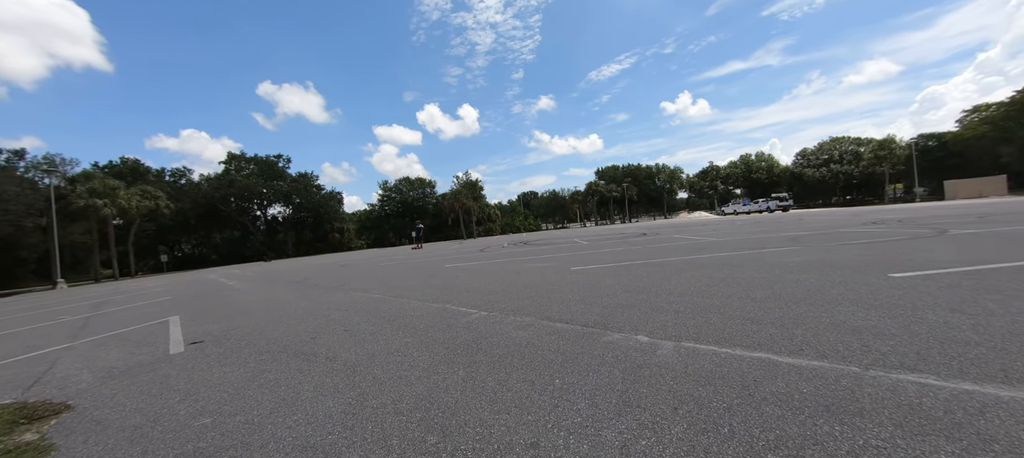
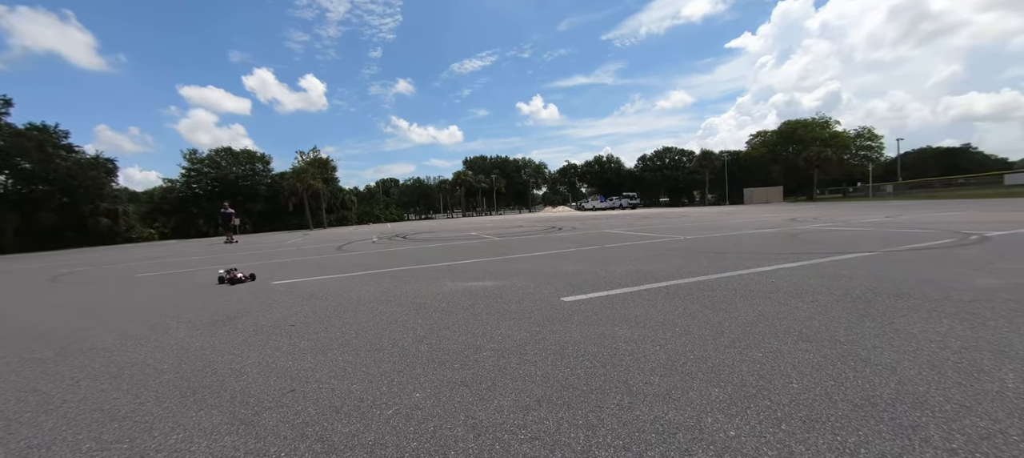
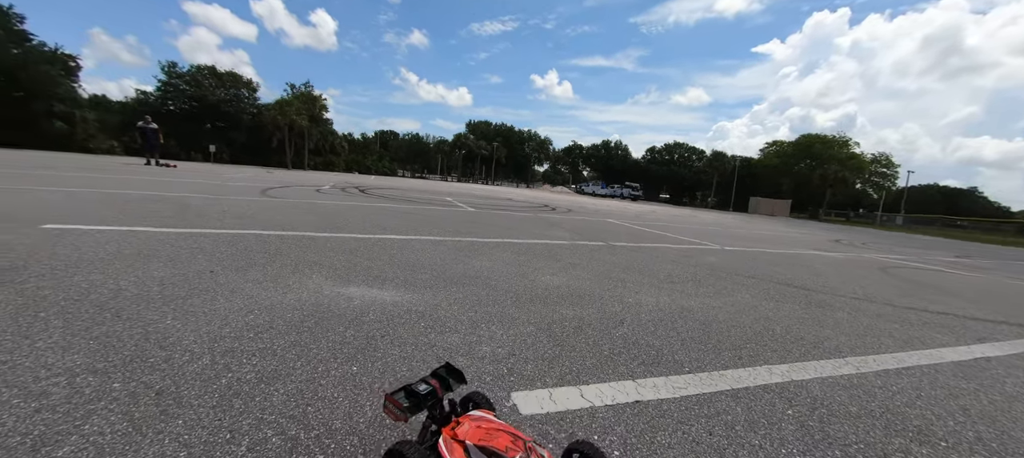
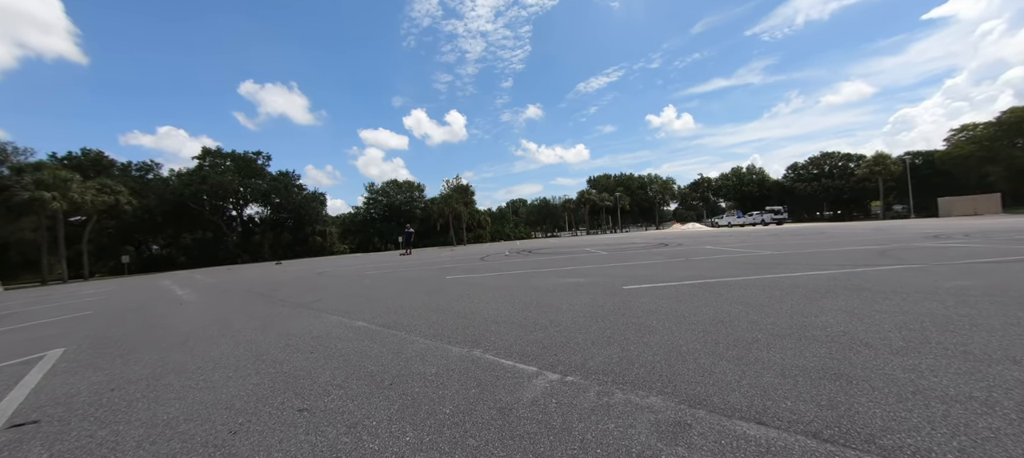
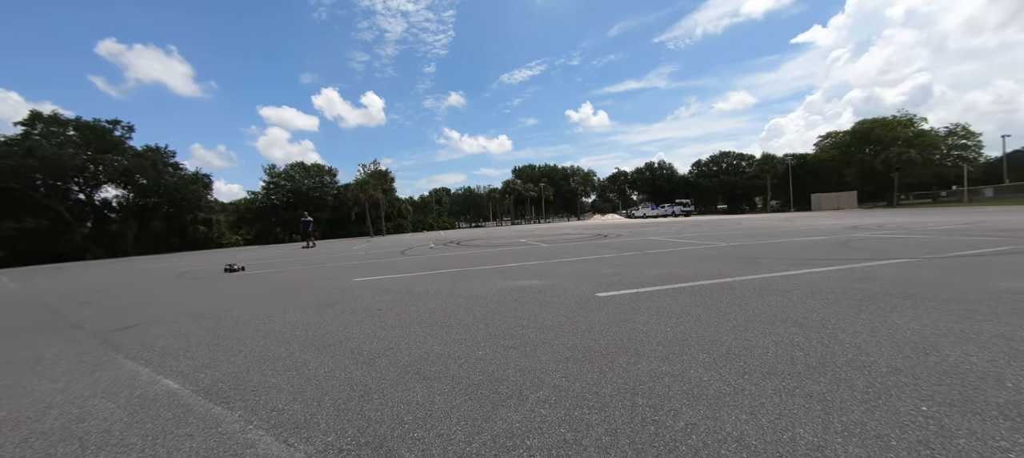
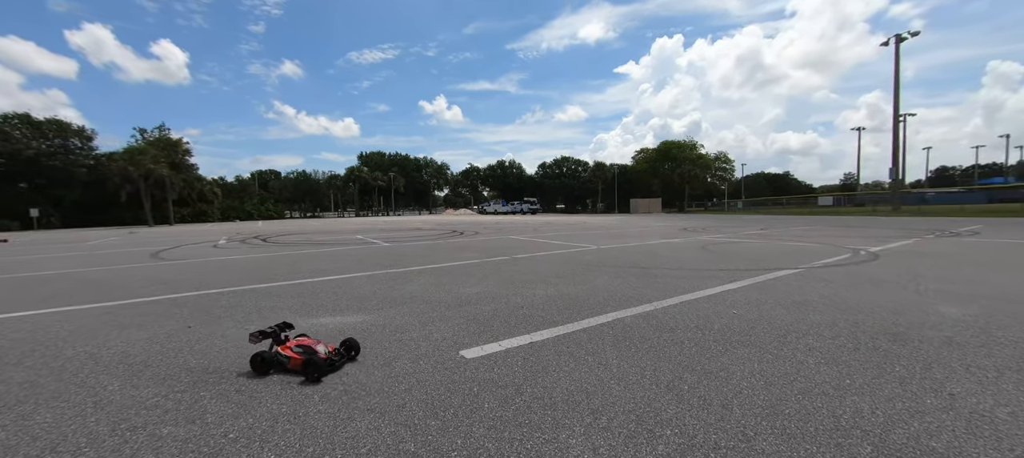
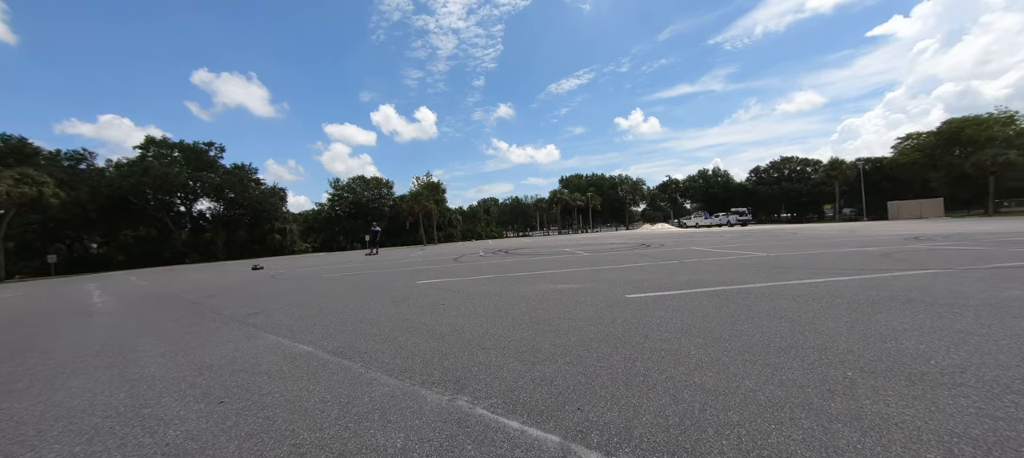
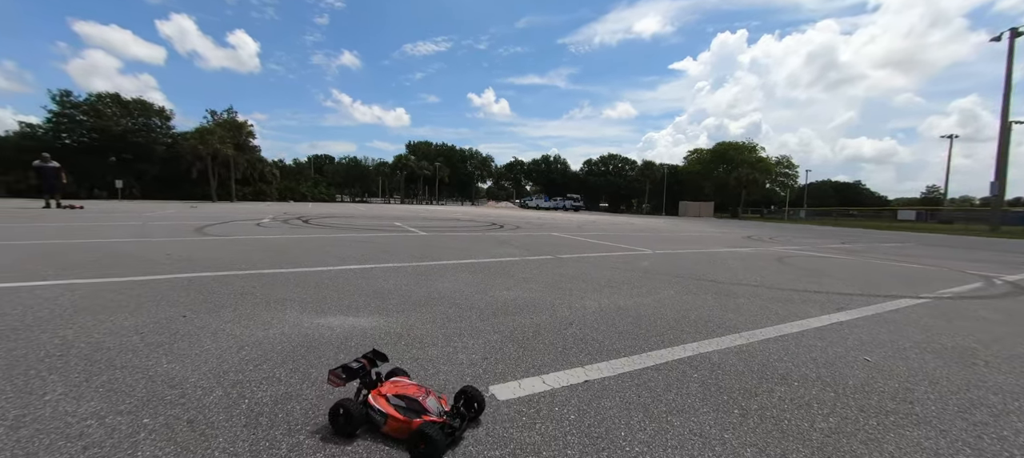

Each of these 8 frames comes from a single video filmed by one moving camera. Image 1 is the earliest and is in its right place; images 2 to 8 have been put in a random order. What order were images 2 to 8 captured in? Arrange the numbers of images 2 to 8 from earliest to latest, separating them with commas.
4, 7, 5, 2, 6, 8, 3
